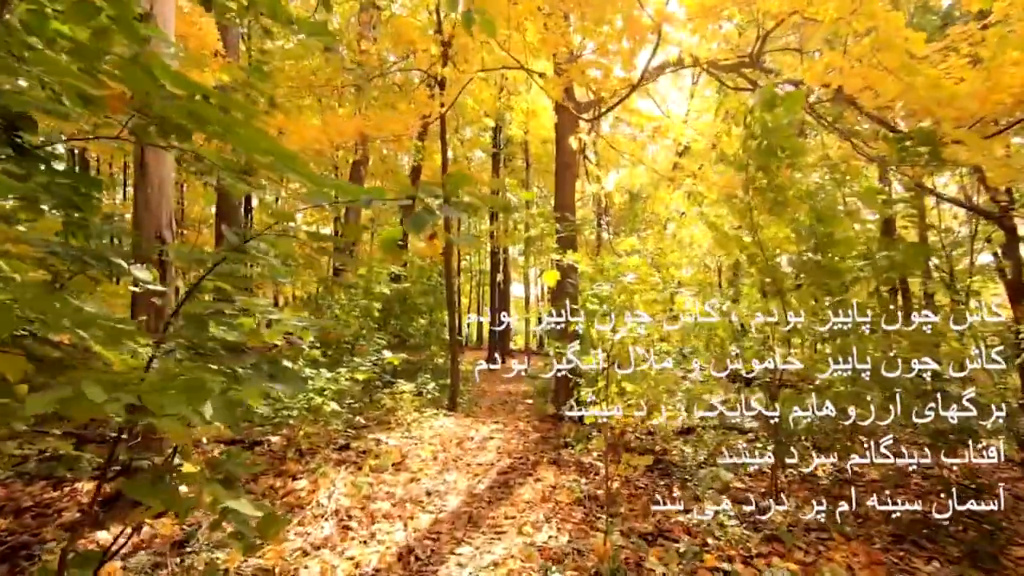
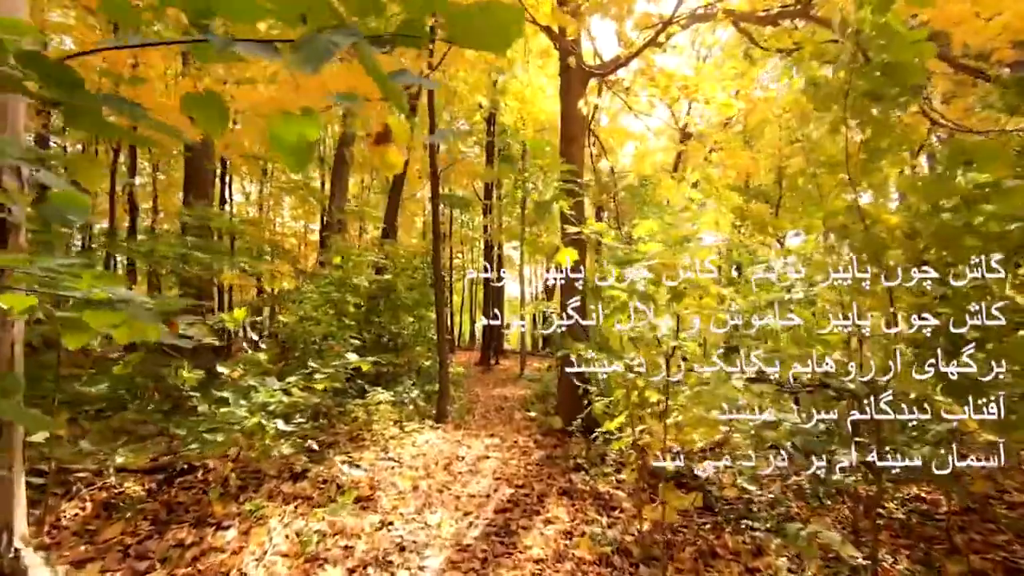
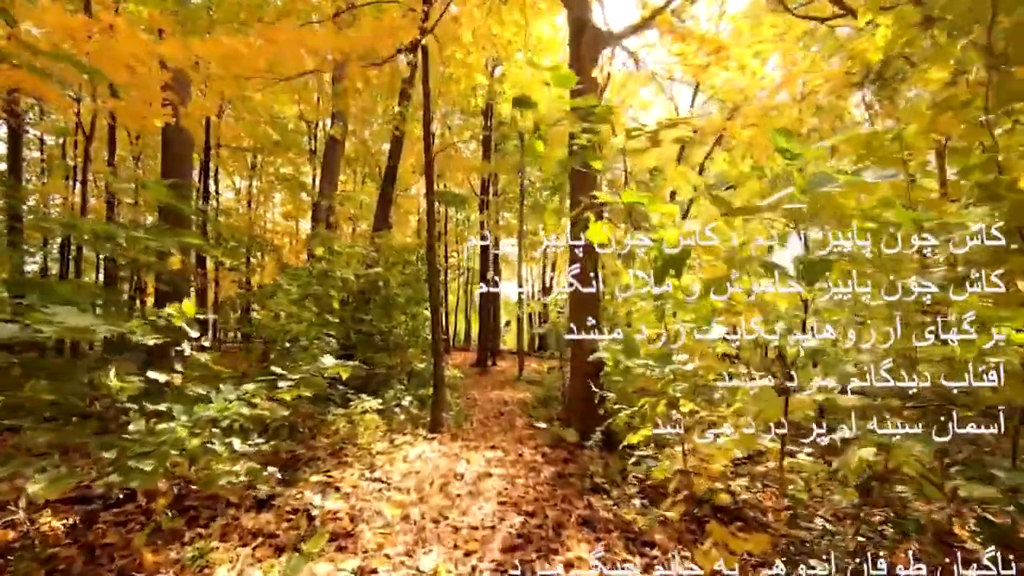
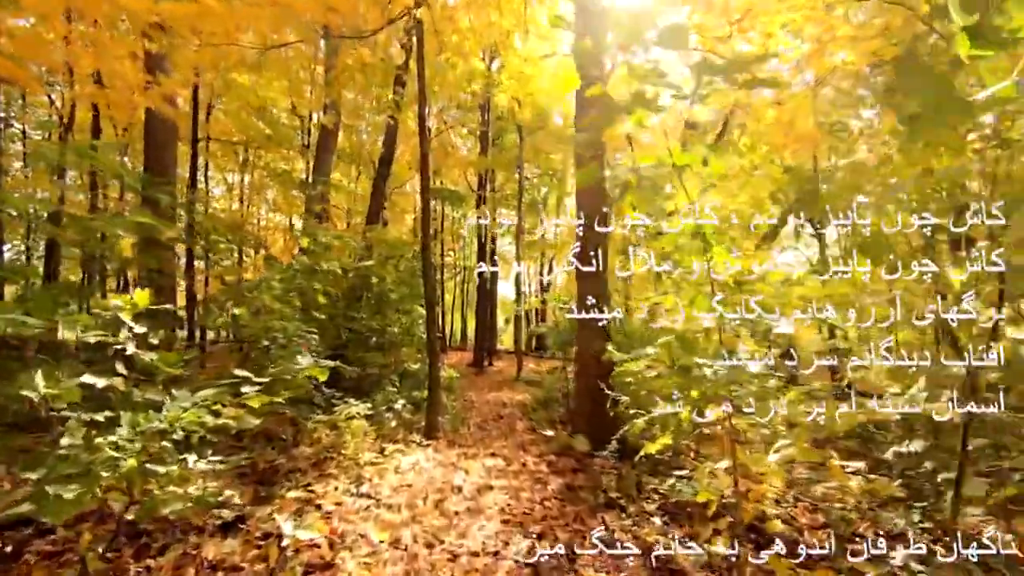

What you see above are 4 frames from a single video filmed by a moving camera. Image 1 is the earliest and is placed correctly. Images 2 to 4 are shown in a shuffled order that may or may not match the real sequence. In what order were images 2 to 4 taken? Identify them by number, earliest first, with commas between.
2, 3, 4
